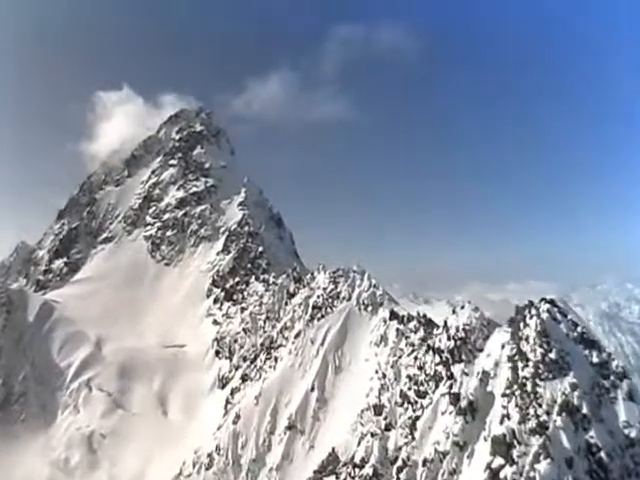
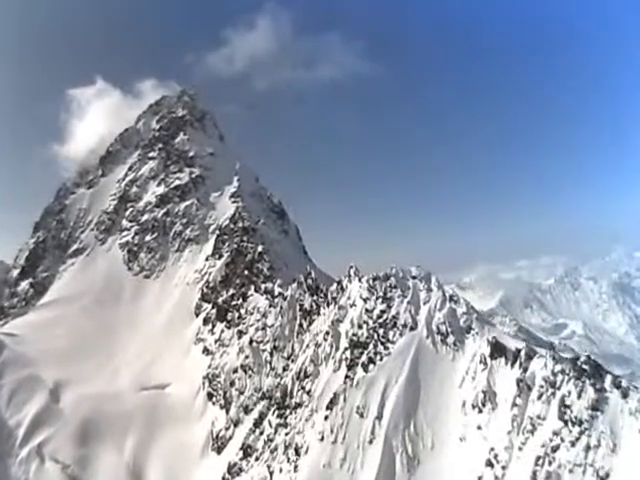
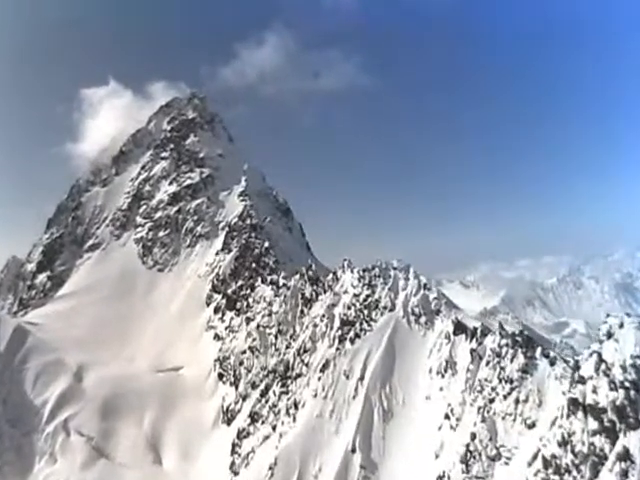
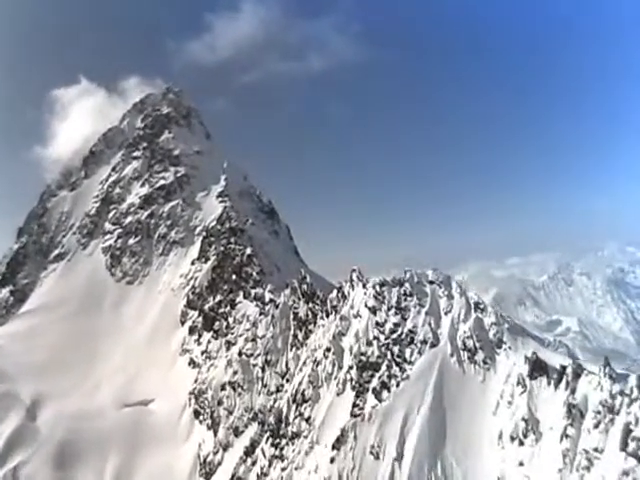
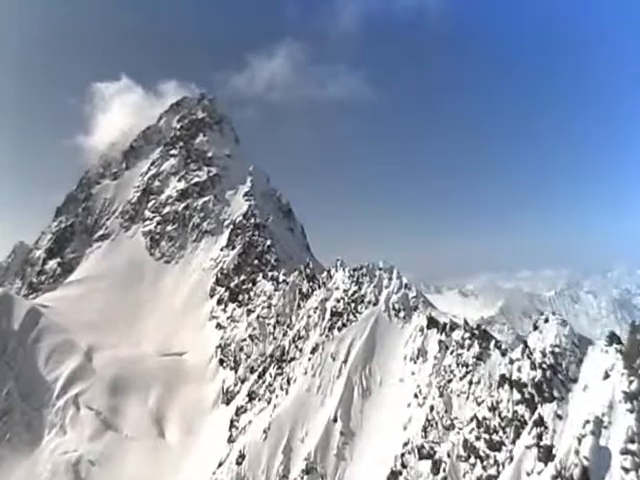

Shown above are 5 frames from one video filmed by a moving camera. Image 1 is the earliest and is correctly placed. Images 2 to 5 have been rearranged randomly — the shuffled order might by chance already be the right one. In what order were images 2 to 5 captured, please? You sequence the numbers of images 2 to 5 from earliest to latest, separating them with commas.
5, 3, 2, 4
